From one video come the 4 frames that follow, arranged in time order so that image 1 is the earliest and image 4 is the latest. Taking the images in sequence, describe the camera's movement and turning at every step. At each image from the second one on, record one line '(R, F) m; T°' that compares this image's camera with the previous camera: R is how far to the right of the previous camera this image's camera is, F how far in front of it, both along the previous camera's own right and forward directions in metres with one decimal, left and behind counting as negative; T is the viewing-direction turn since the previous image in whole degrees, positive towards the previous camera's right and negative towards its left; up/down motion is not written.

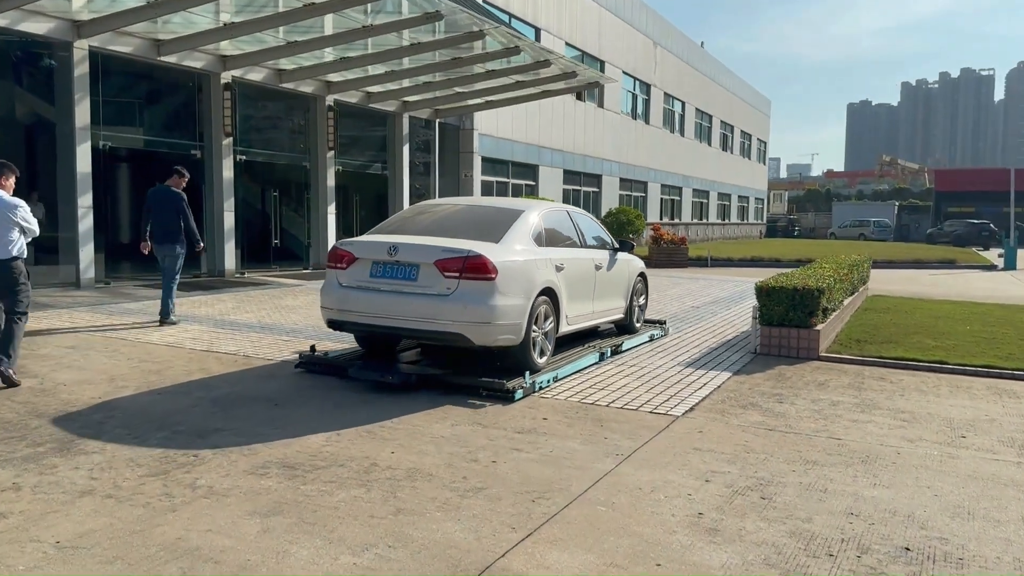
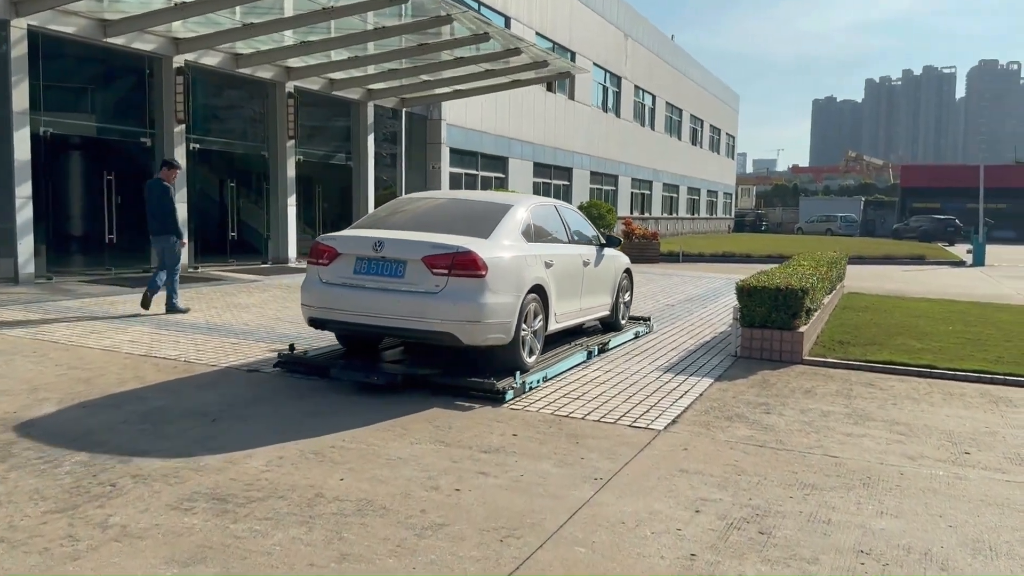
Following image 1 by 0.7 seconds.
(0.0, +0.5) m; +2°
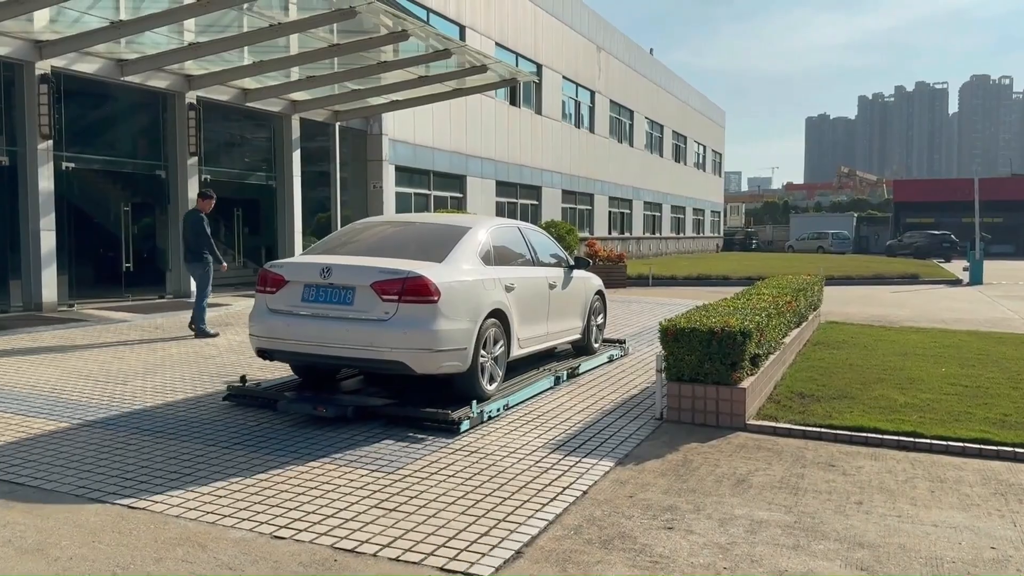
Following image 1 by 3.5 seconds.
(+1.0, +1.9) m; 0°
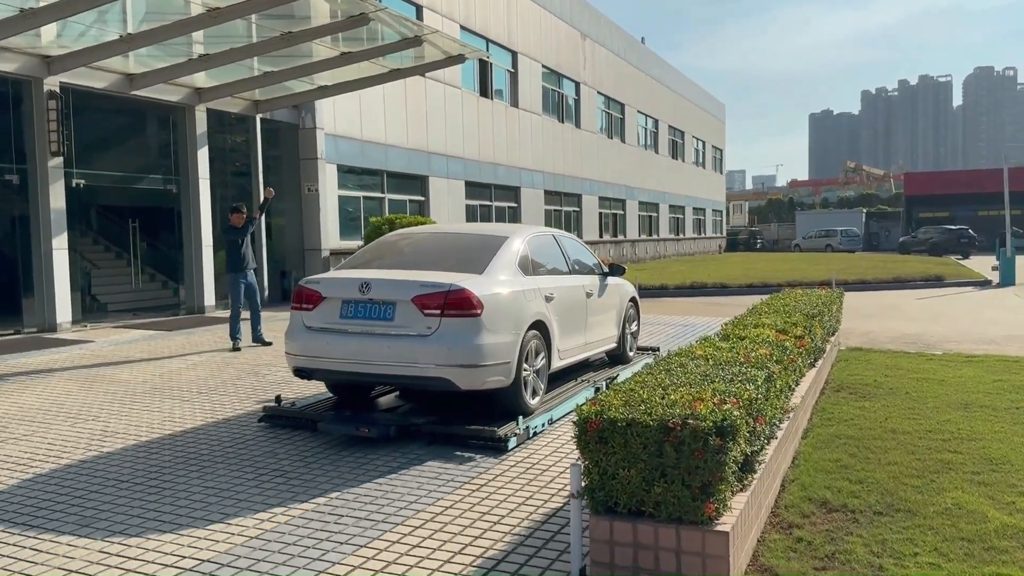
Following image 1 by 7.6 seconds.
(+0.9, +2.8) m; 0°
